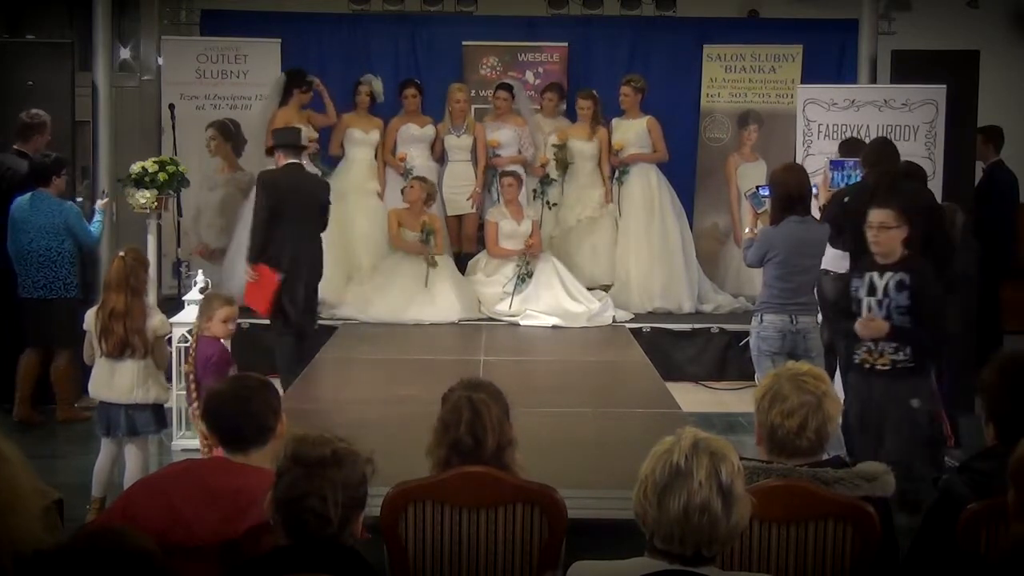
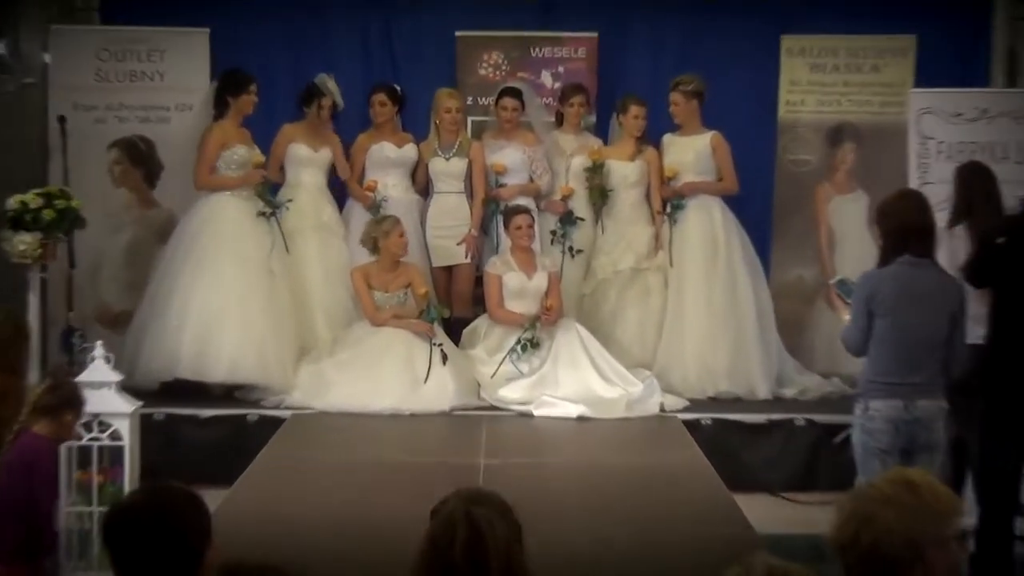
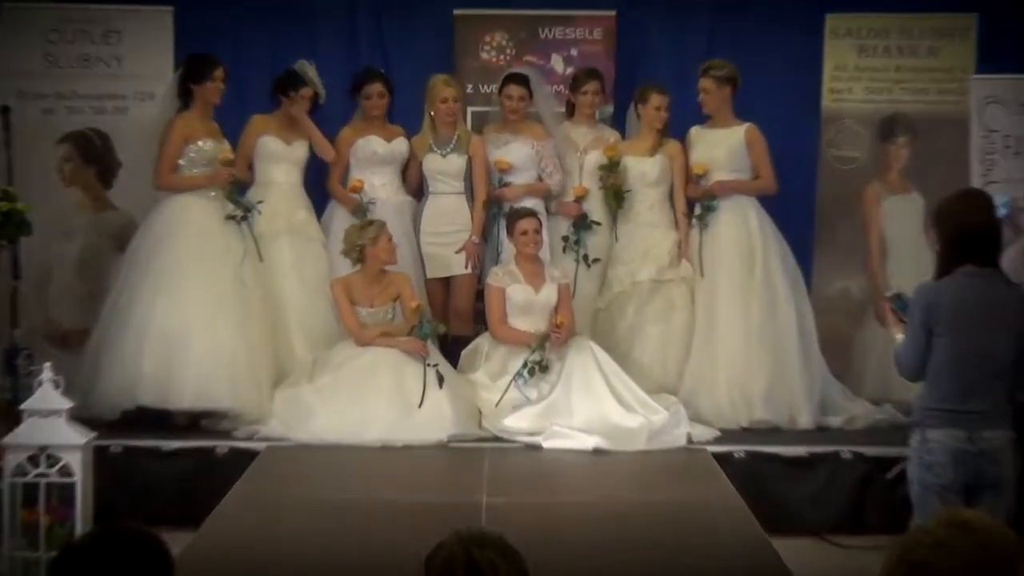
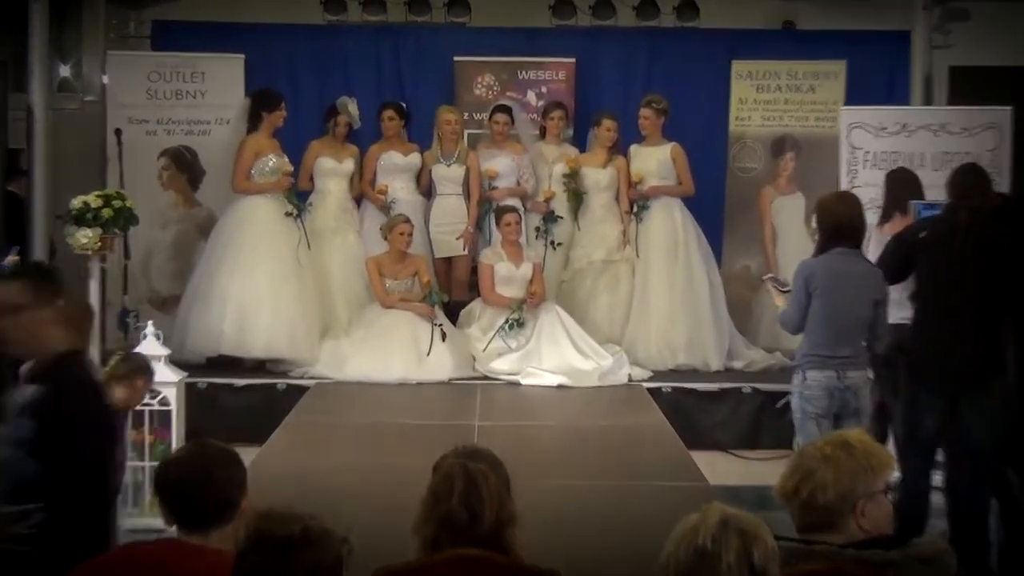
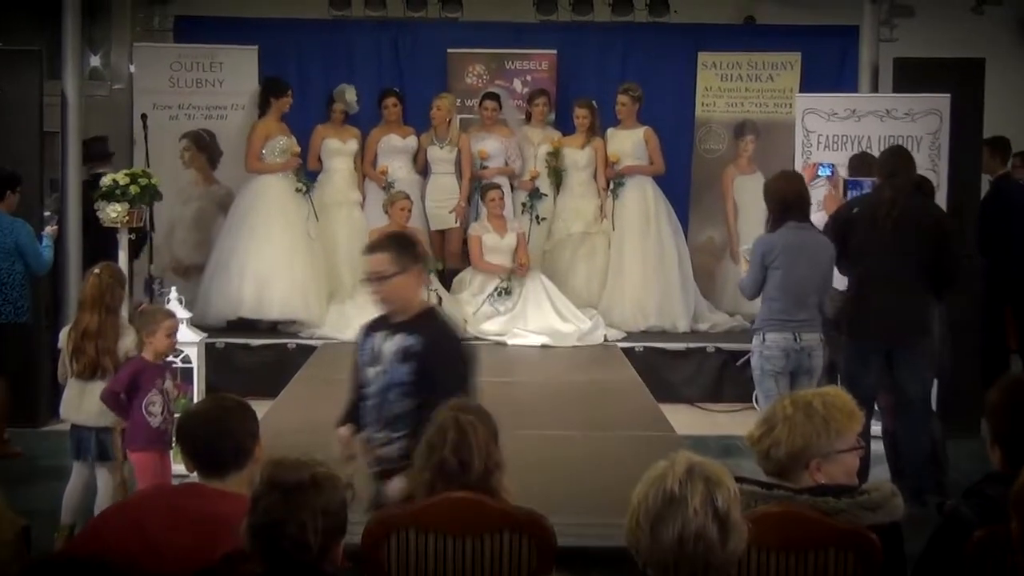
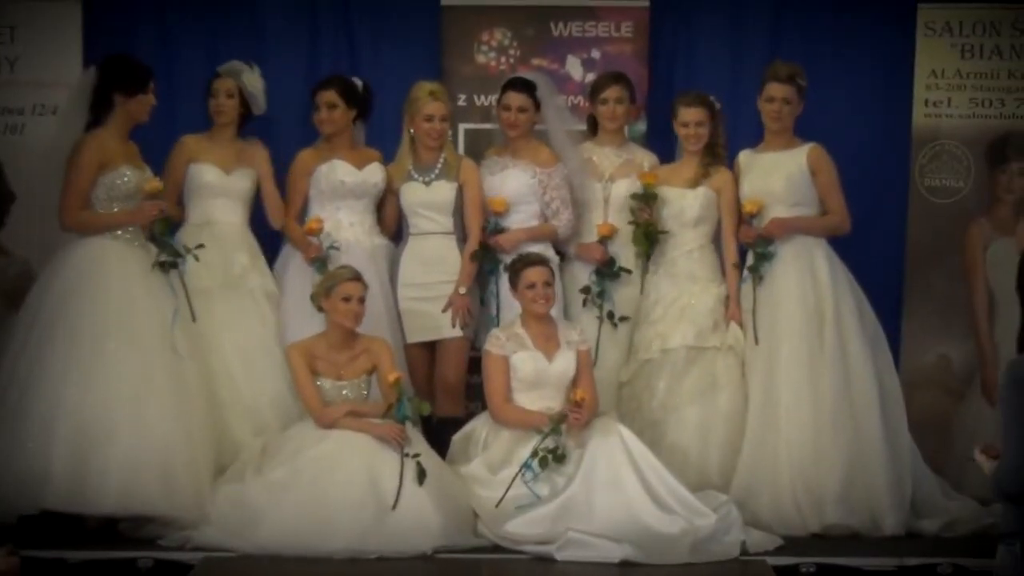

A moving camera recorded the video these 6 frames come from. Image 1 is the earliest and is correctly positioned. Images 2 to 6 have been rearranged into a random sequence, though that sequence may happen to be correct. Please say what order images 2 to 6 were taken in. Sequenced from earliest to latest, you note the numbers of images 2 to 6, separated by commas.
5, 4, 2, 3, 6
